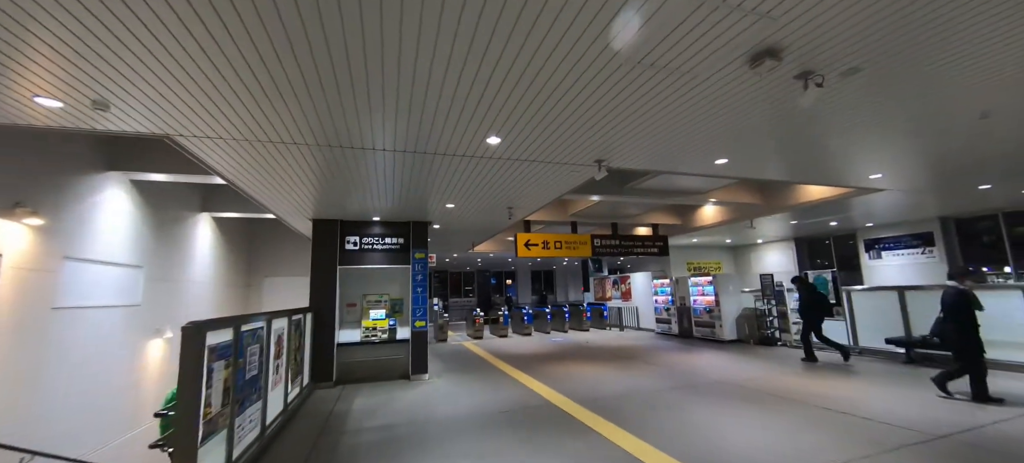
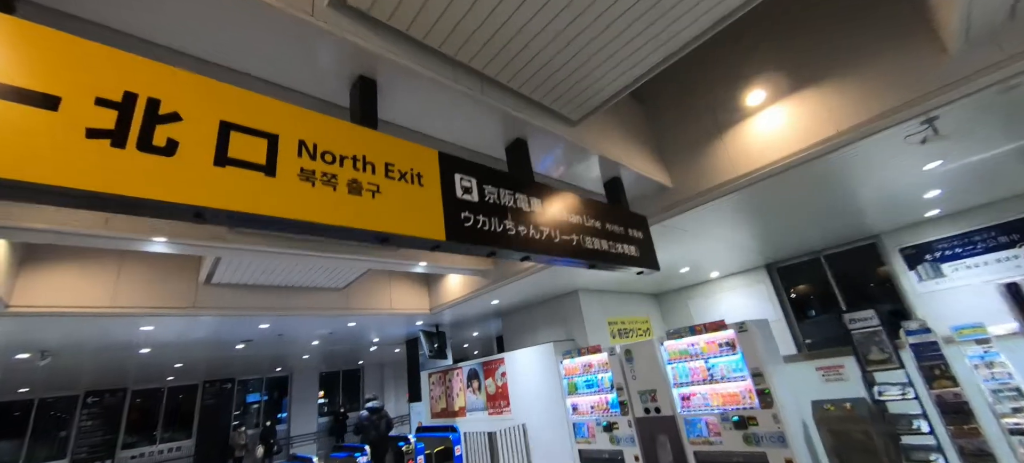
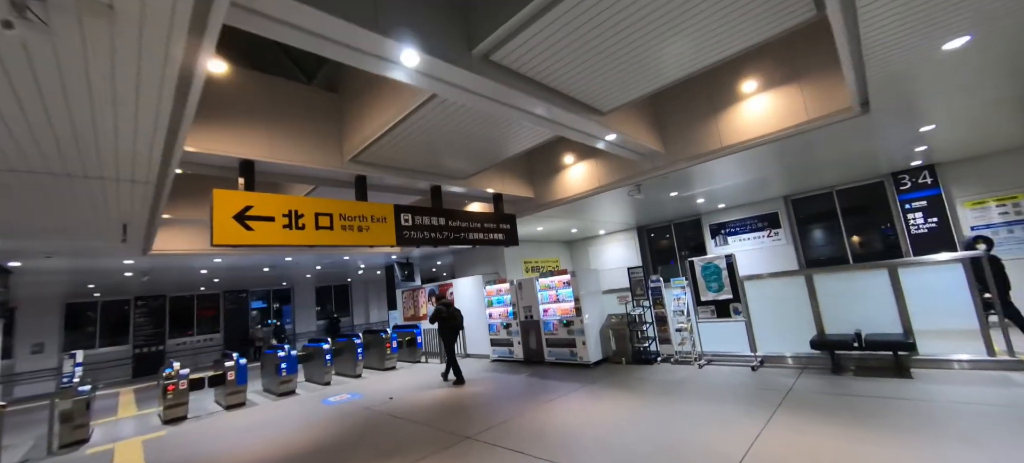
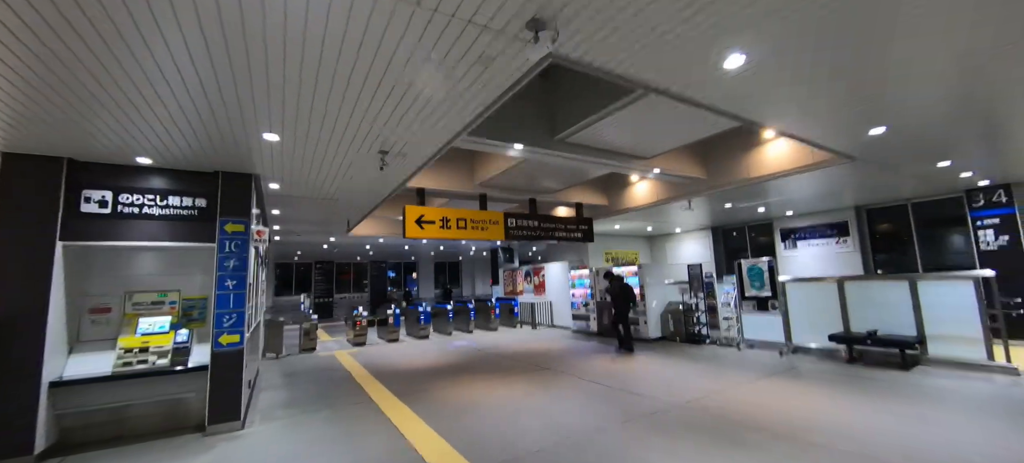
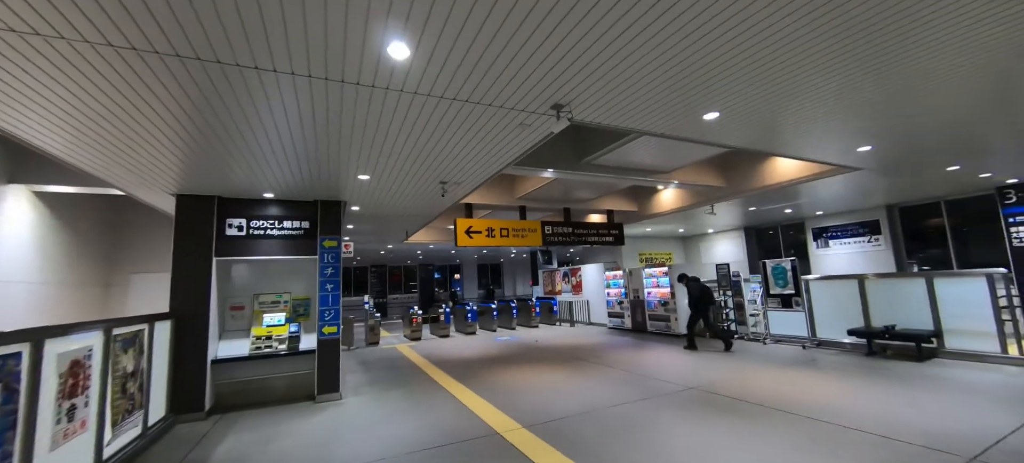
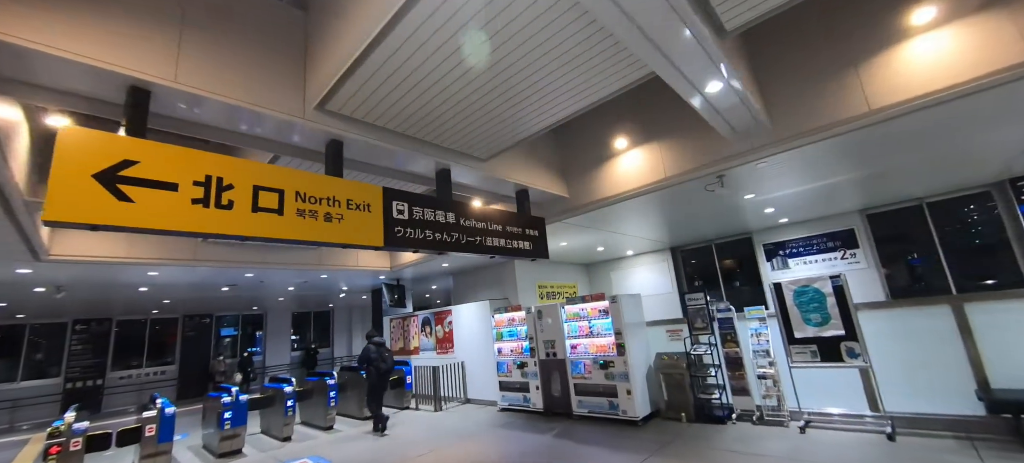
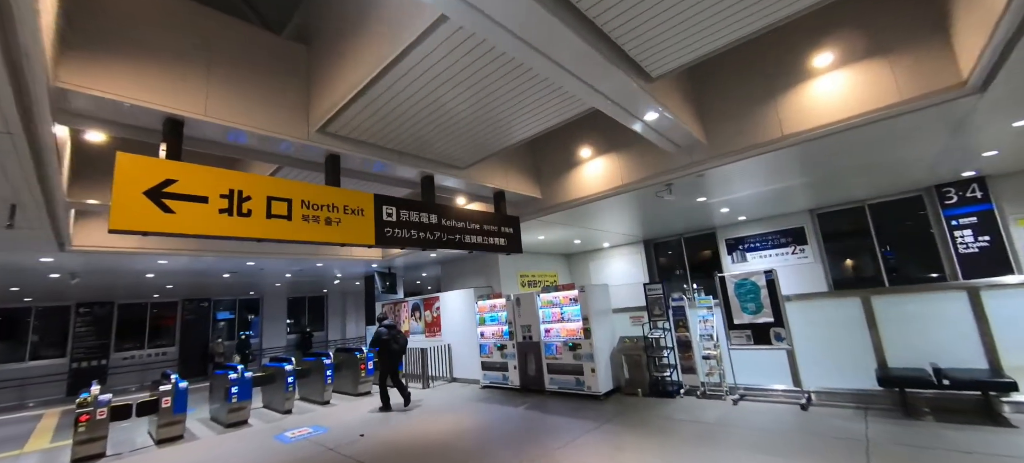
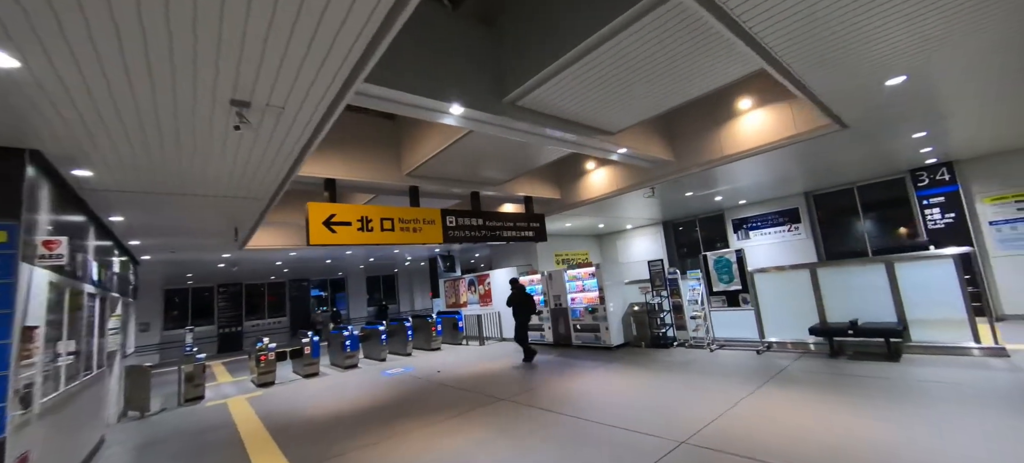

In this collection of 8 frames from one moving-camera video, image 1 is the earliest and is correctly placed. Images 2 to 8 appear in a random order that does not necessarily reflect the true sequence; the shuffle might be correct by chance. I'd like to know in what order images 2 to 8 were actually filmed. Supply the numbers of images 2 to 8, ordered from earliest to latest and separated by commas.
5, 4, 8, 3, 7, 6, 2
